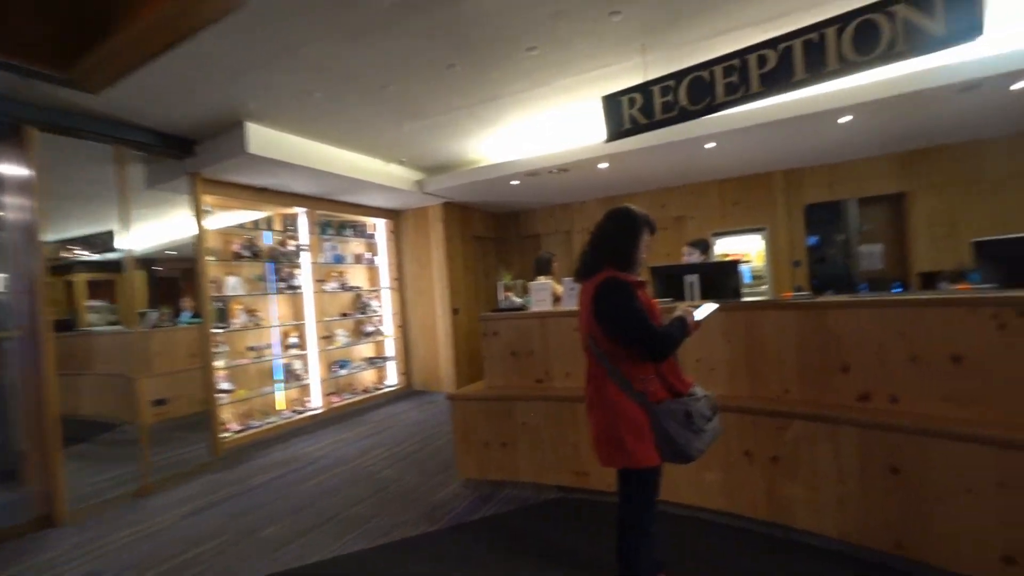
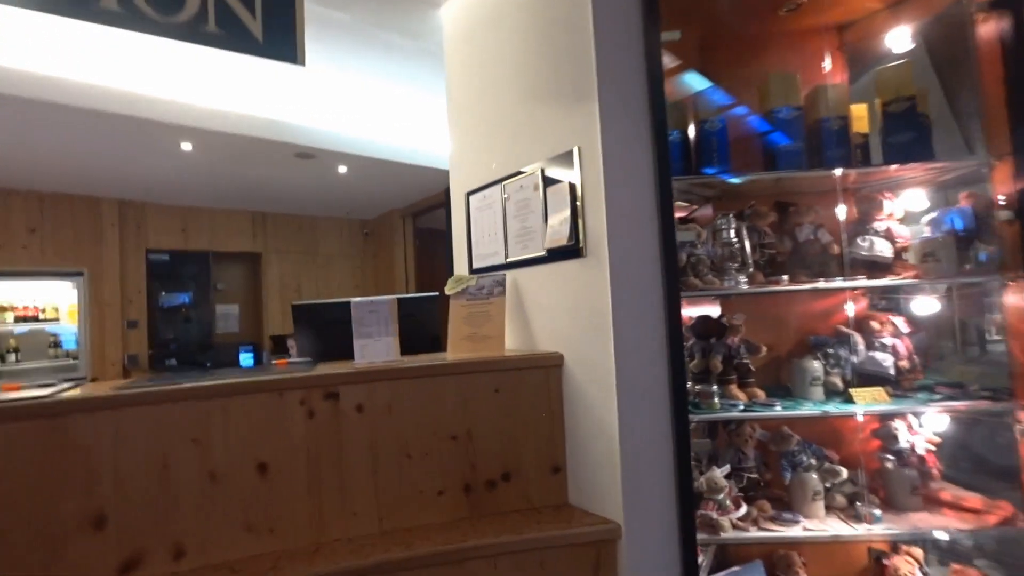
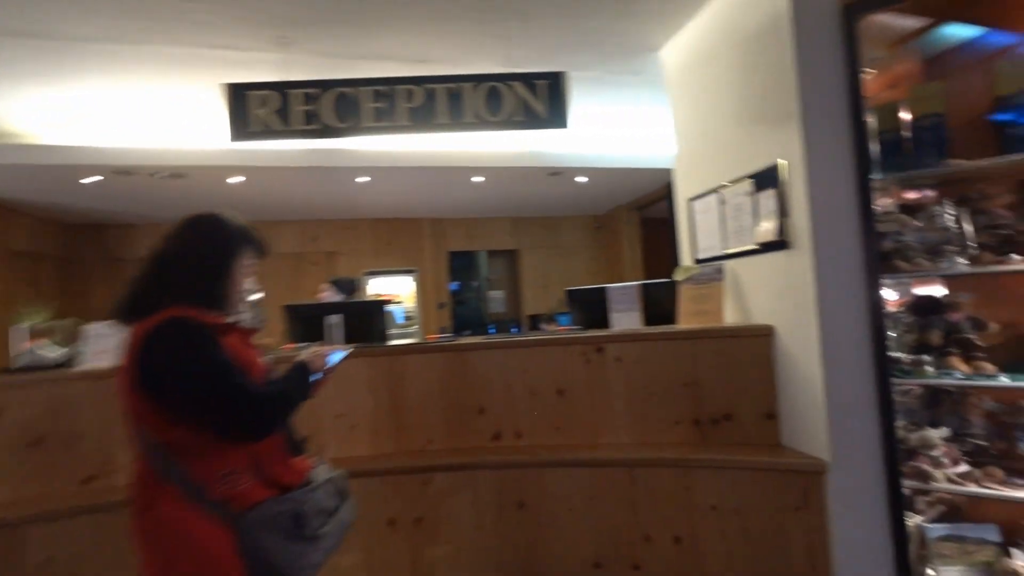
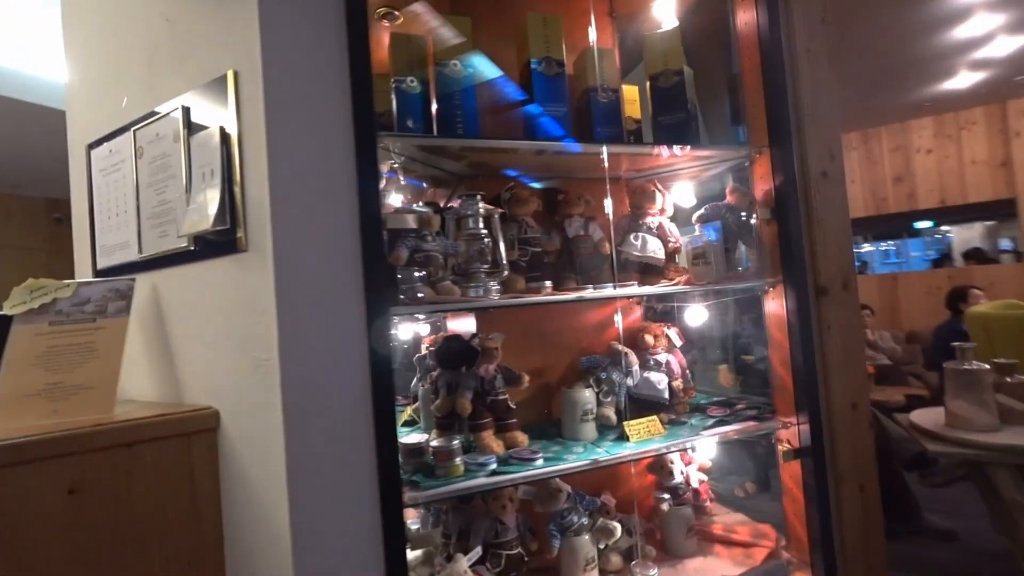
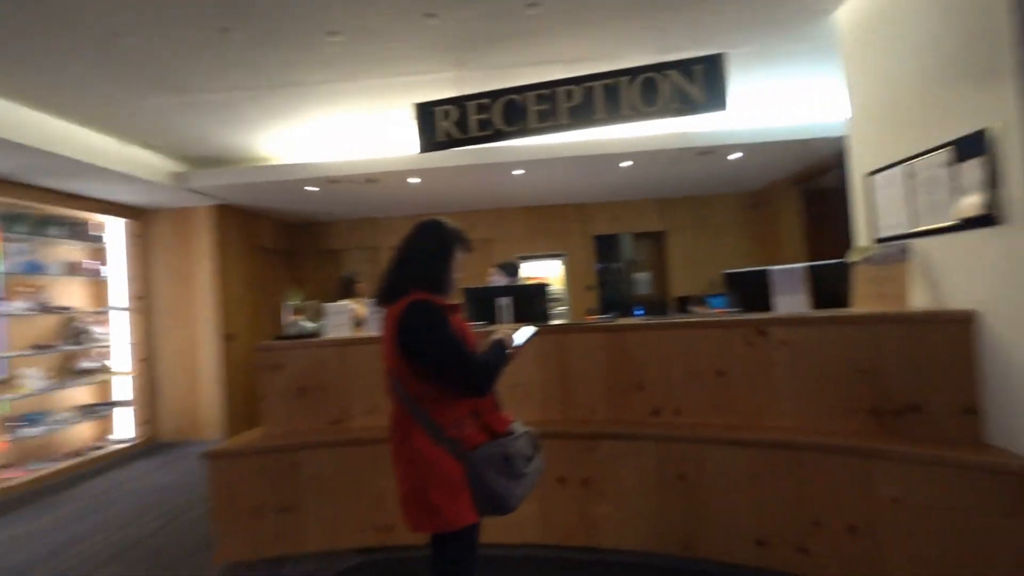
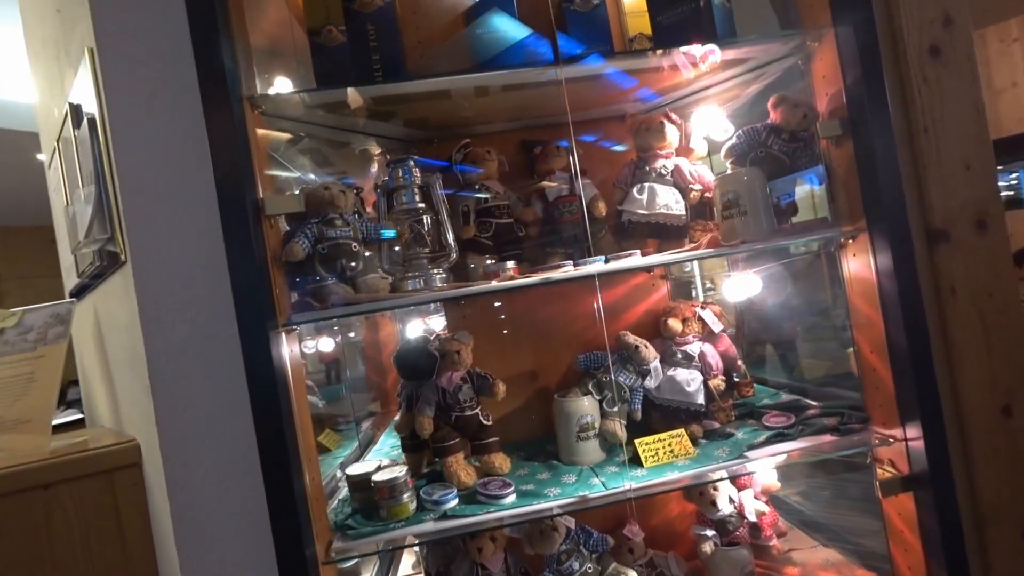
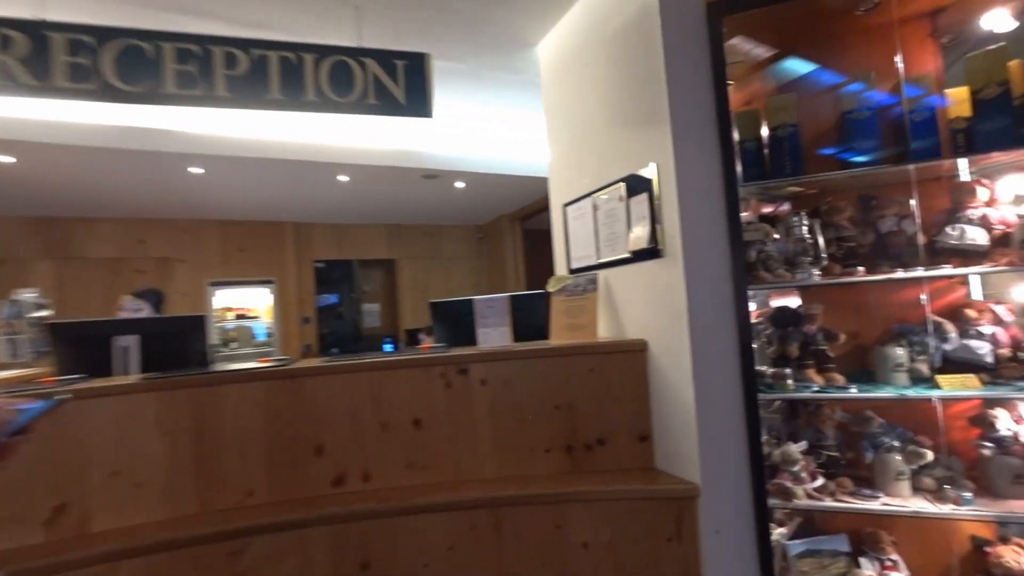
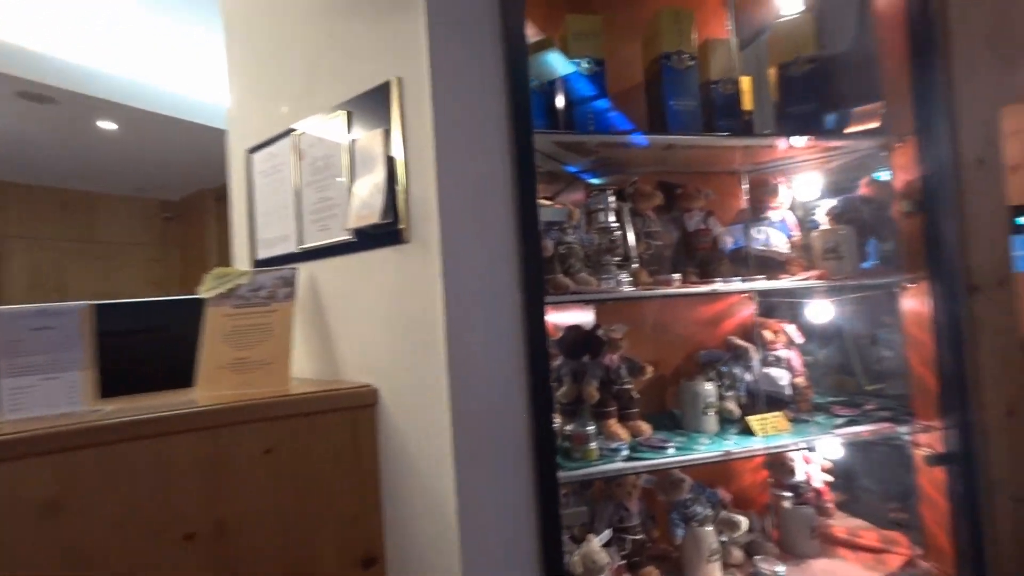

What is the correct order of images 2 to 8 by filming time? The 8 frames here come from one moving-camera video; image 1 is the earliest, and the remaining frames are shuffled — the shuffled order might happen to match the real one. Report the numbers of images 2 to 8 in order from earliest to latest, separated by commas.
5, 3, 7, 2, 8, 4, 6
